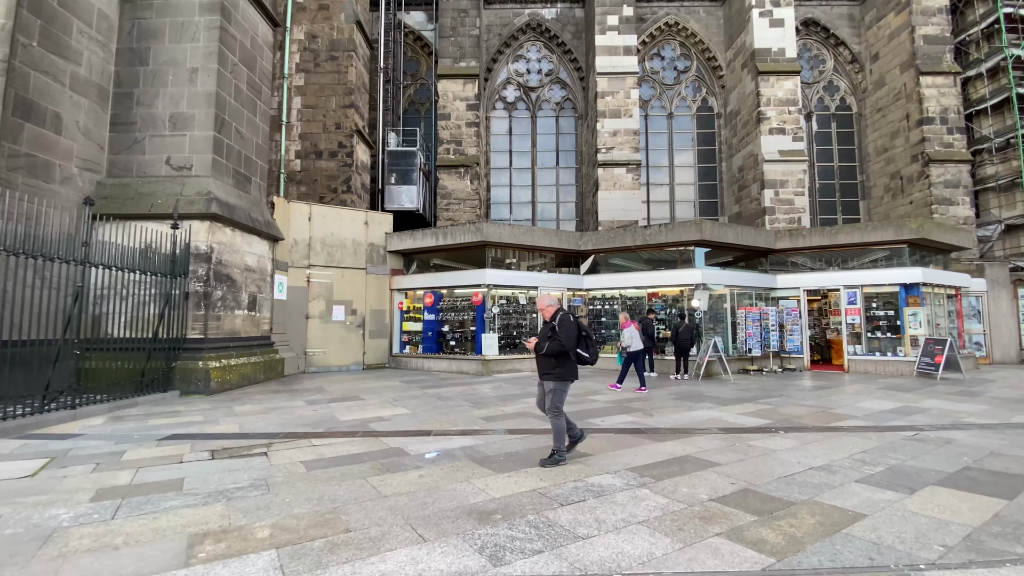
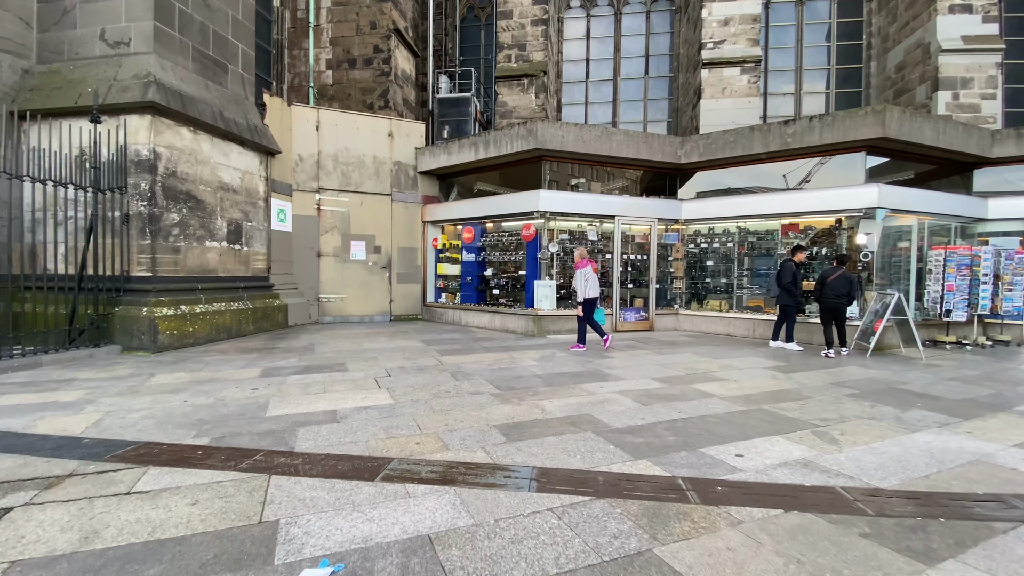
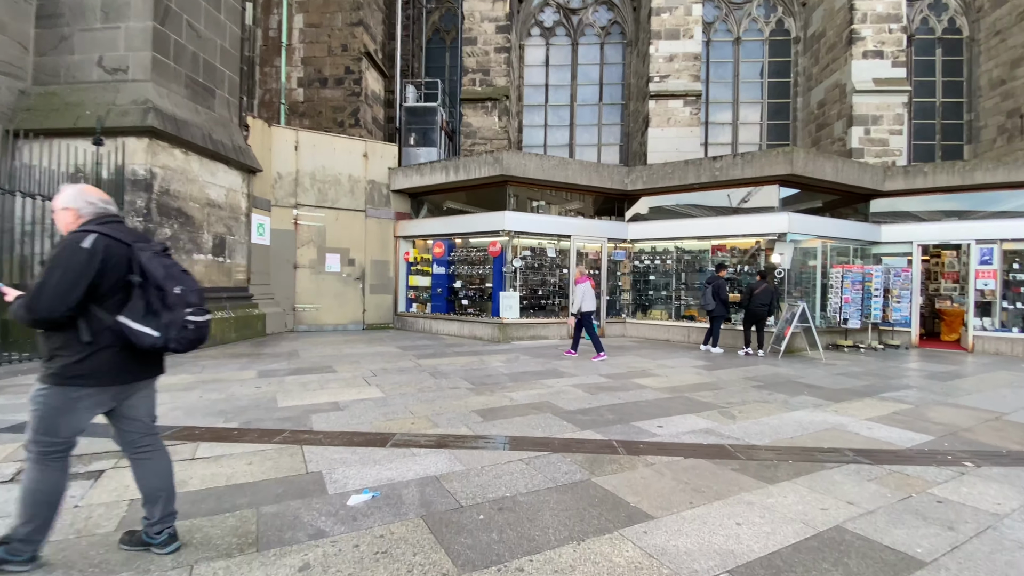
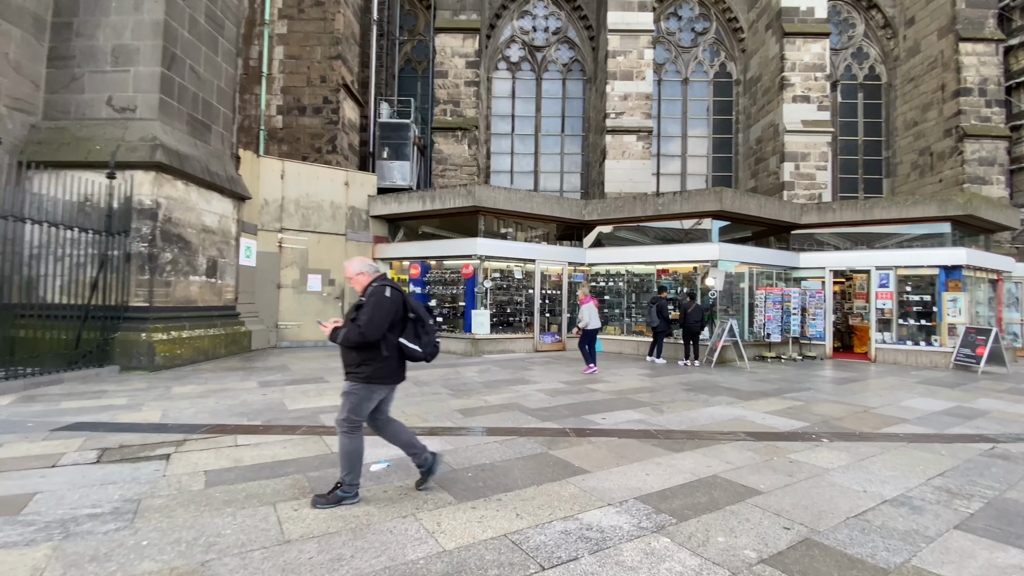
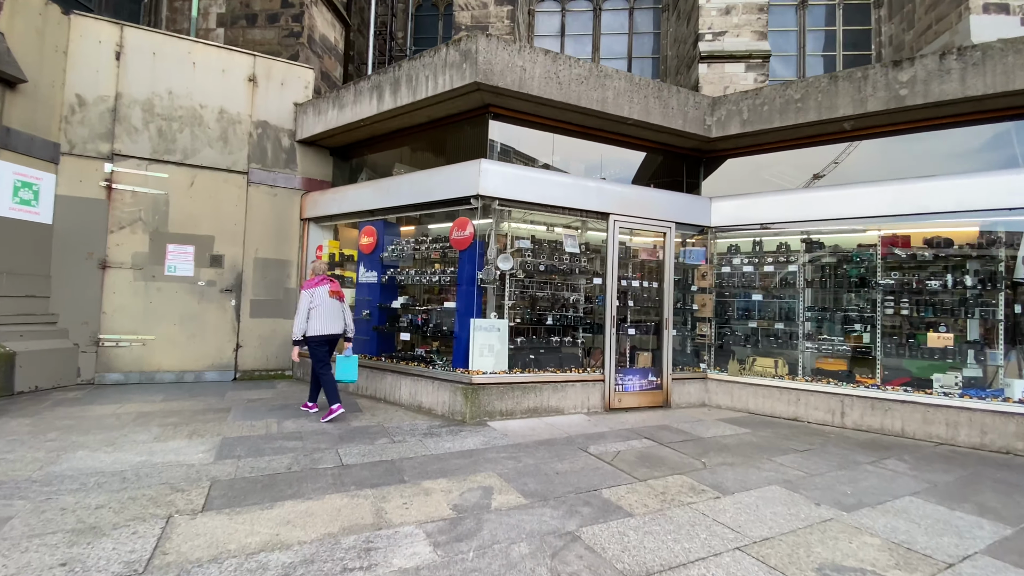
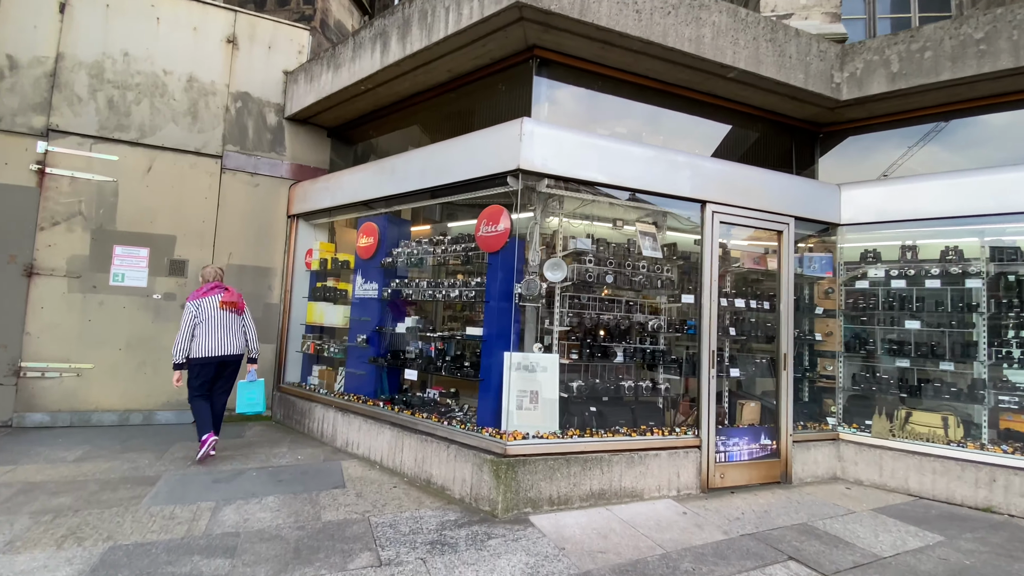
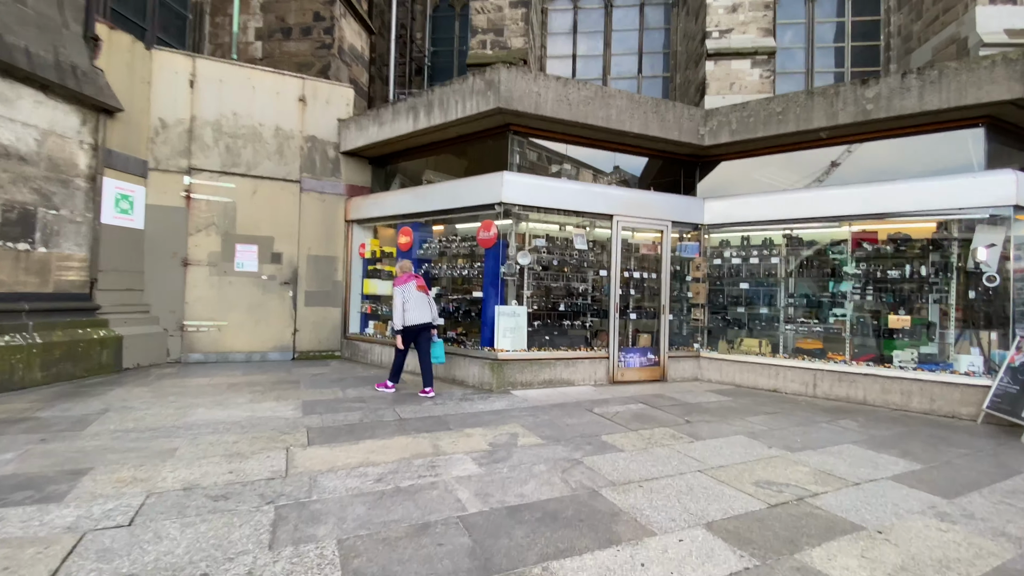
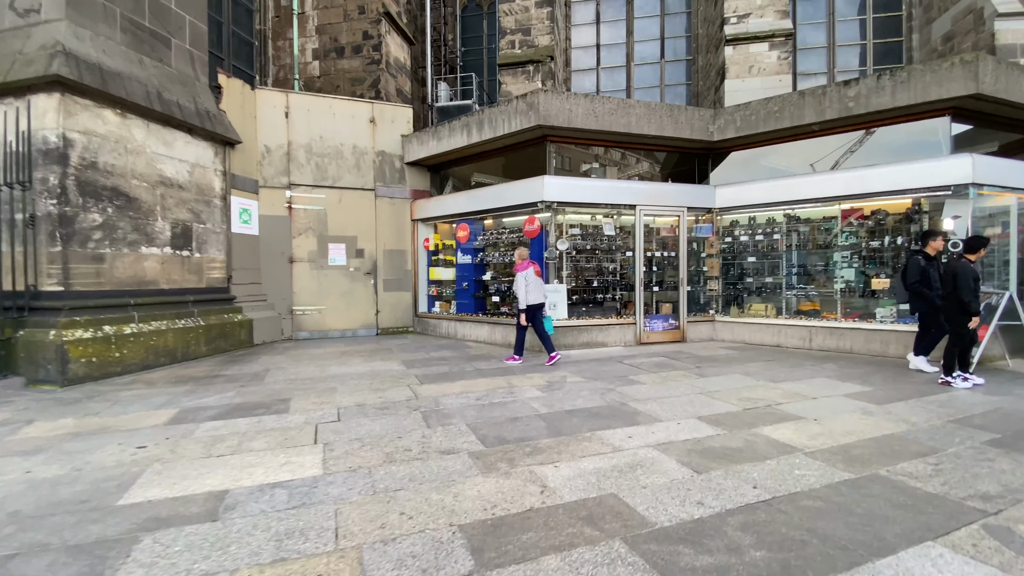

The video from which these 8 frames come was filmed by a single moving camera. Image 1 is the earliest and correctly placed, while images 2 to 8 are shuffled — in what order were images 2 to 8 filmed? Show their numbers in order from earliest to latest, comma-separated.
4, 3, 2, 8, 7, 5, 6
